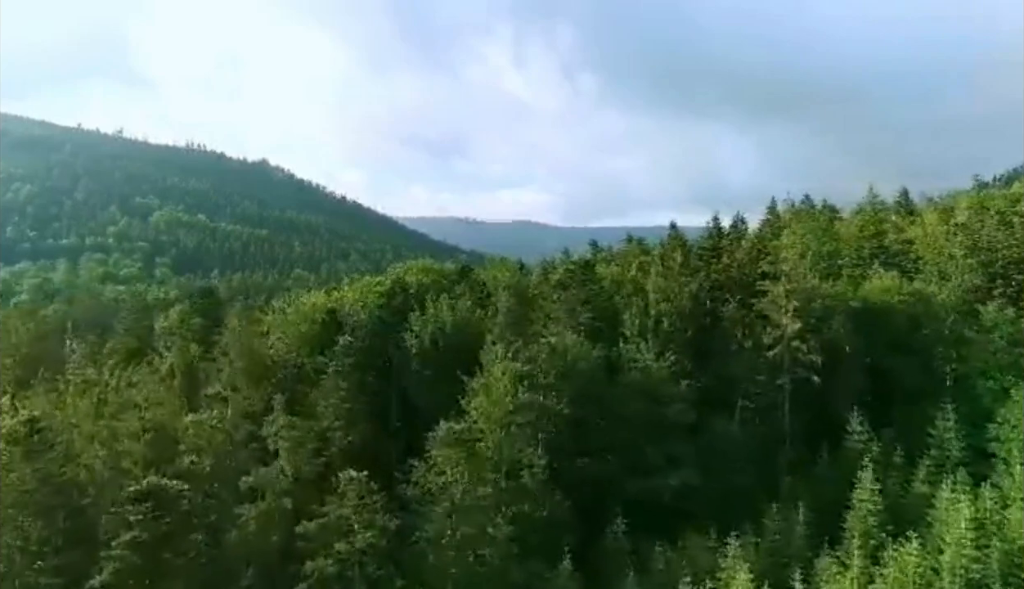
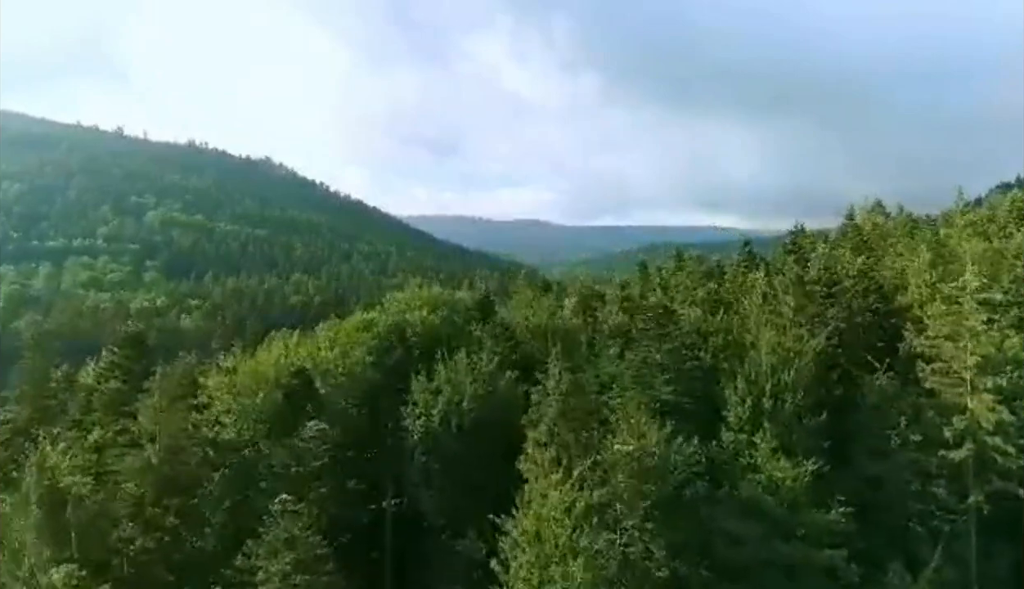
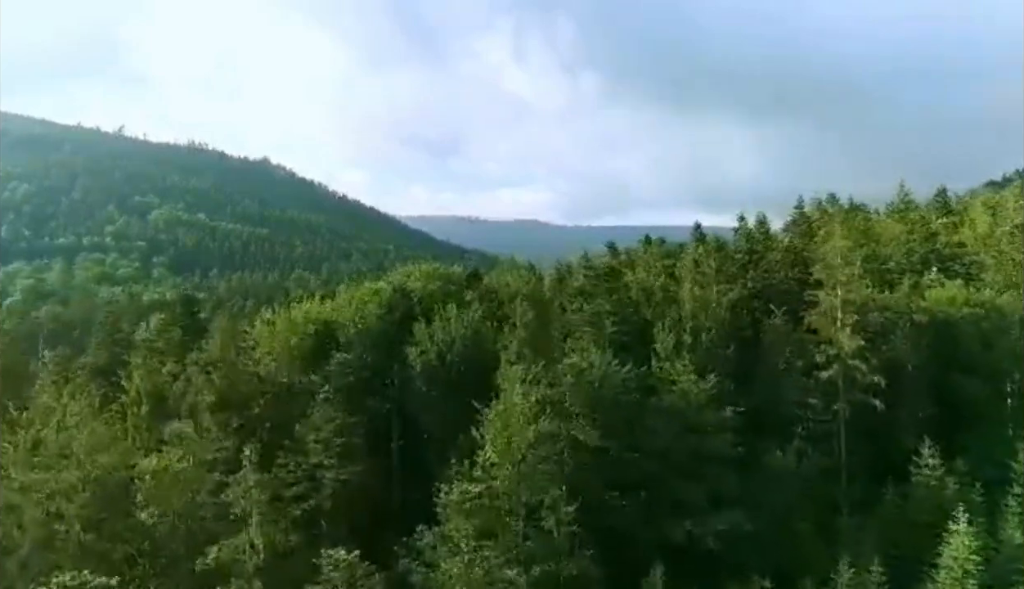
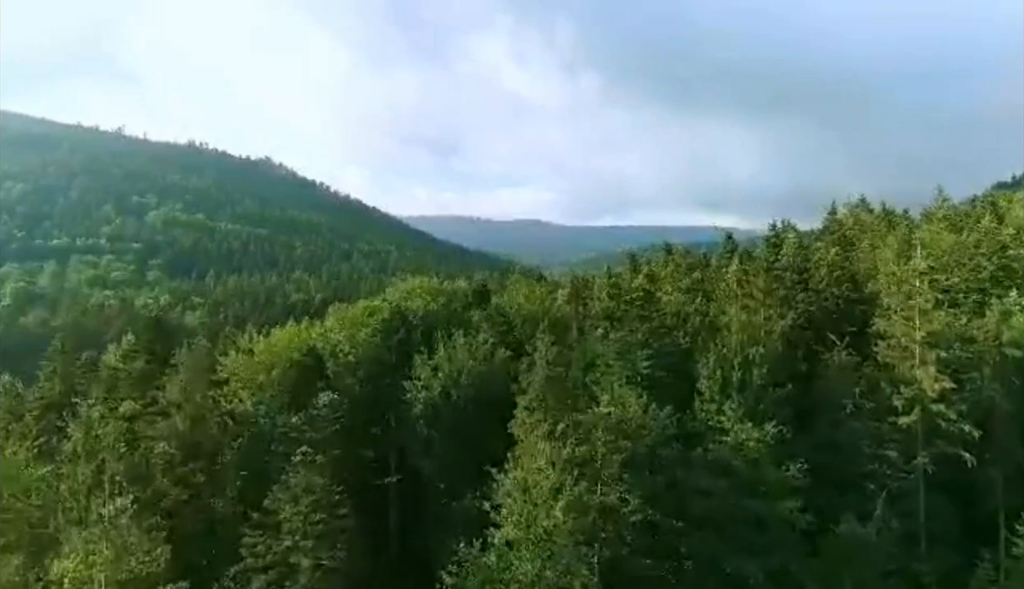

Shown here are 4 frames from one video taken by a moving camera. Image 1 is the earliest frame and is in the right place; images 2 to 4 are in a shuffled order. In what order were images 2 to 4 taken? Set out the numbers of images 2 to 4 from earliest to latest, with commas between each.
3, 4, 2
